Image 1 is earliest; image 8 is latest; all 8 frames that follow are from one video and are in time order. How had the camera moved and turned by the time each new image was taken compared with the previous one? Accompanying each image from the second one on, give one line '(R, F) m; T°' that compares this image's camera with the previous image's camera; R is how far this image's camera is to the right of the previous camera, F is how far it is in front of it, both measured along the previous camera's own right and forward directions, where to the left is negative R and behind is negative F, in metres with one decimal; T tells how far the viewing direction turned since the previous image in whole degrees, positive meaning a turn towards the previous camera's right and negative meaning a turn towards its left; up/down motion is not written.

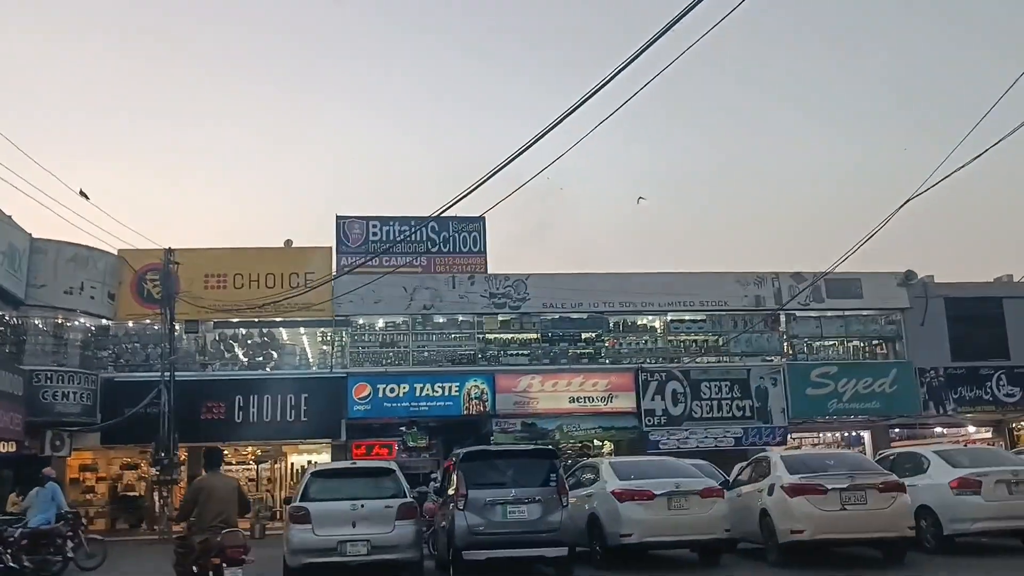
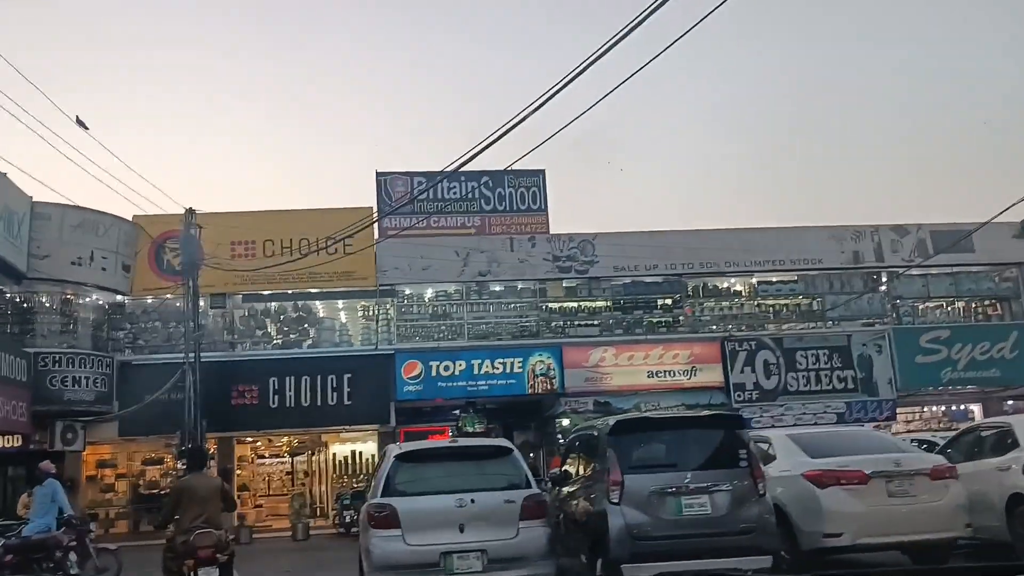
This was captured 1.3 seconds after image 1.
(-0.9, +2.7) m; -1°
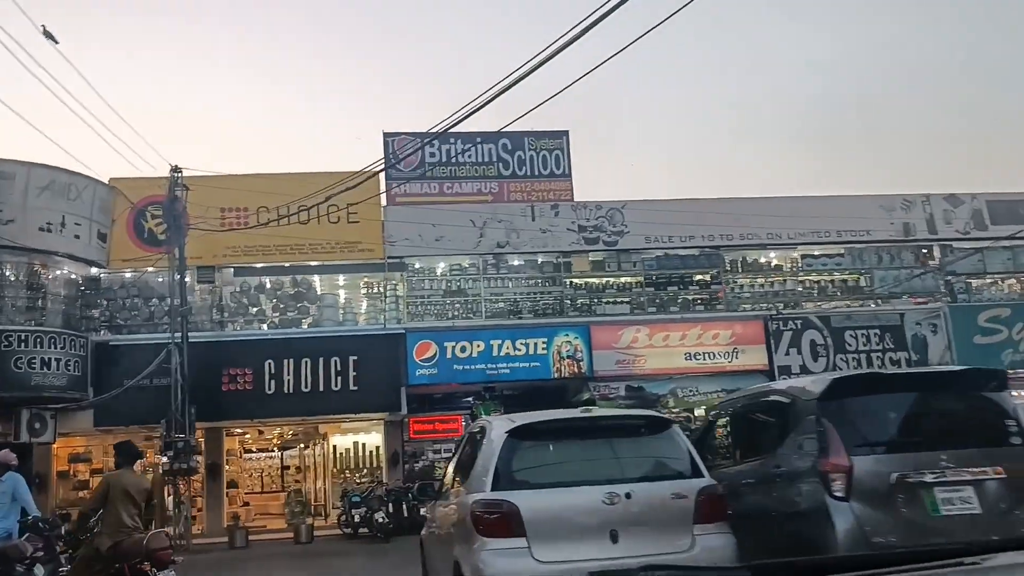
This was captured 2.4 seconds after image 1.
(-0.8, +1.9) m; +1°
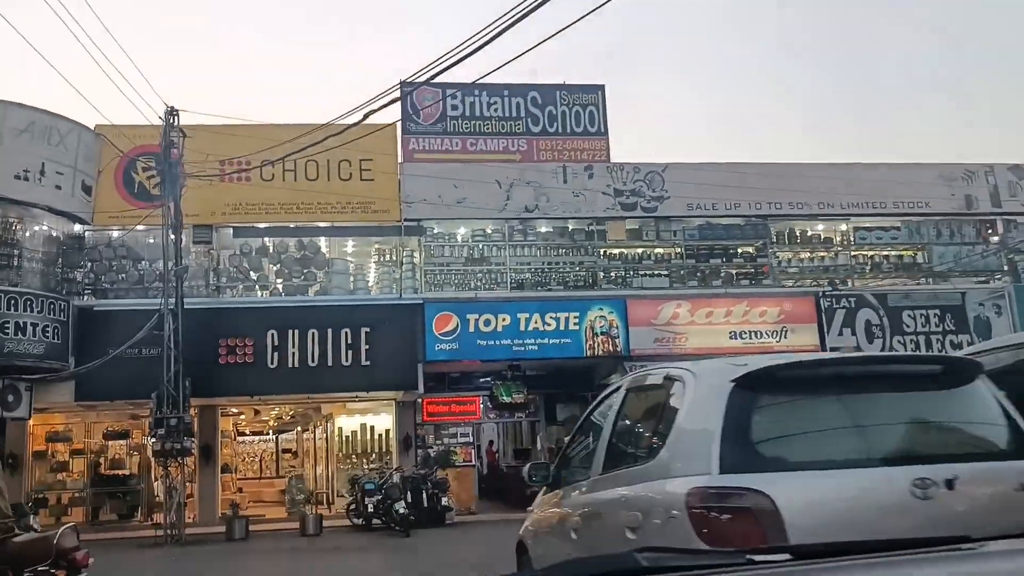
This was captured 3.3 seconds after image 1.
(-0.7, +1.6) m; +1°
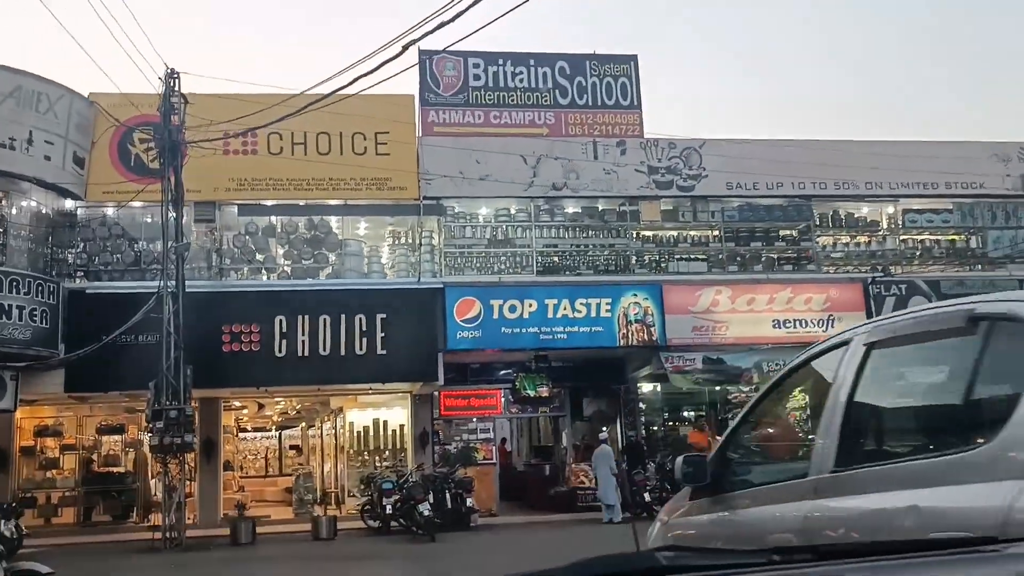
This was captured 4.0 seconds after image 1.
(-0.4, +1.2) m; 0°
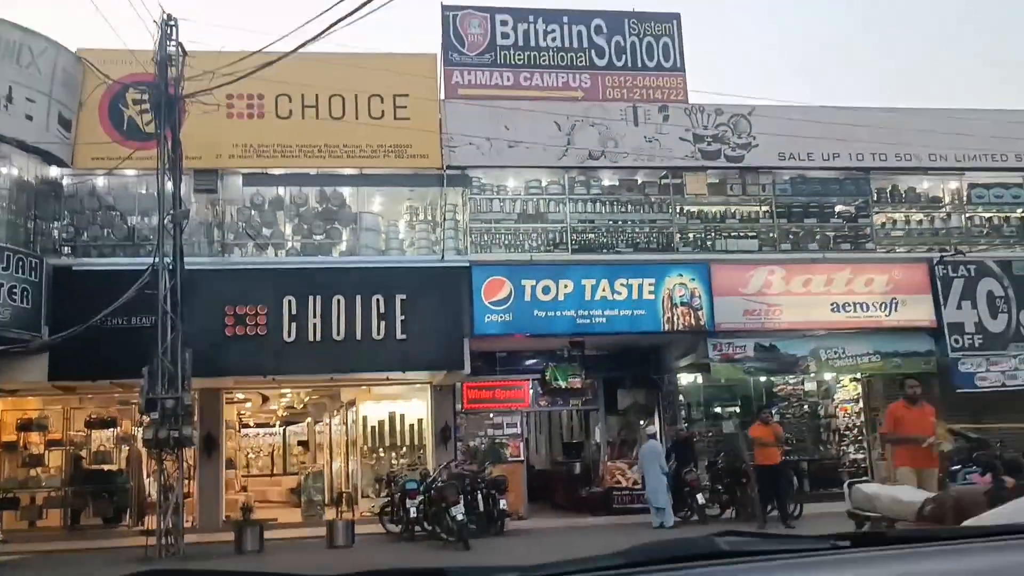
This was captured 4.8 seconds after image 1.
(-0.5, +1.4) m; 0°
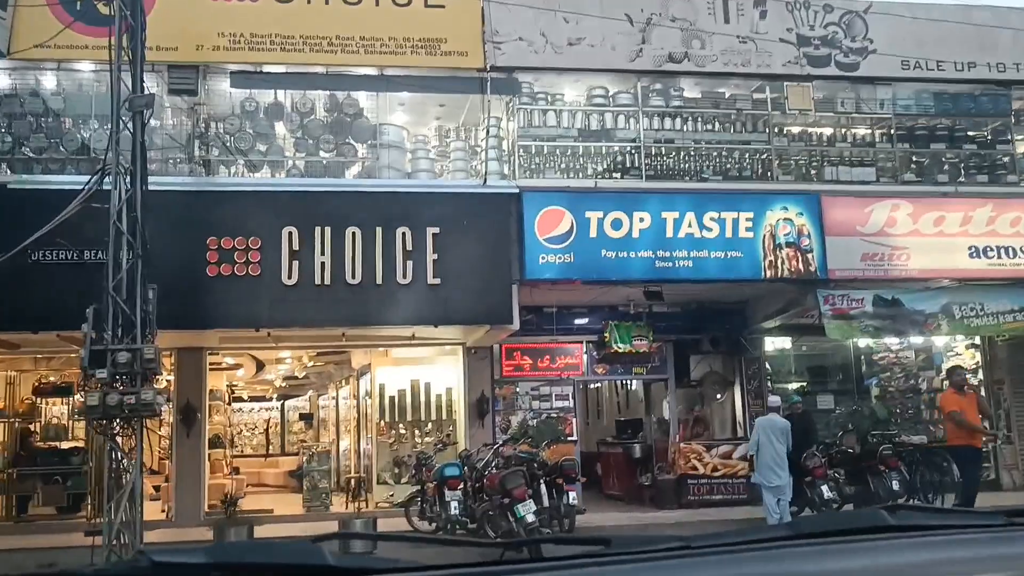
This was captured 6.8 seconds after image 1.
(-0.6, +2.7) m; 0°
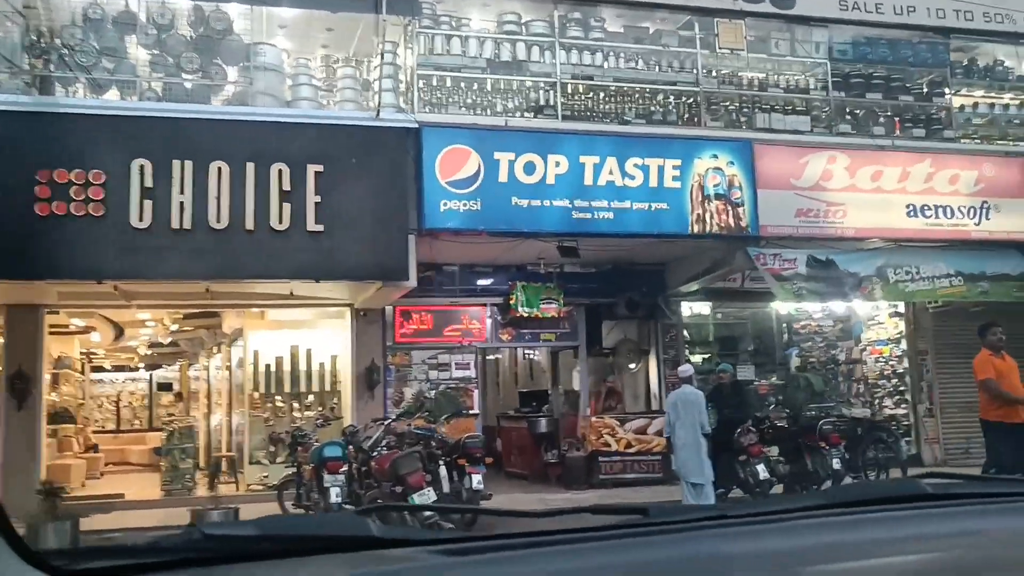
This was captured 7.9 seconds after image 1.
(0.0, +1.3) m; +6°
